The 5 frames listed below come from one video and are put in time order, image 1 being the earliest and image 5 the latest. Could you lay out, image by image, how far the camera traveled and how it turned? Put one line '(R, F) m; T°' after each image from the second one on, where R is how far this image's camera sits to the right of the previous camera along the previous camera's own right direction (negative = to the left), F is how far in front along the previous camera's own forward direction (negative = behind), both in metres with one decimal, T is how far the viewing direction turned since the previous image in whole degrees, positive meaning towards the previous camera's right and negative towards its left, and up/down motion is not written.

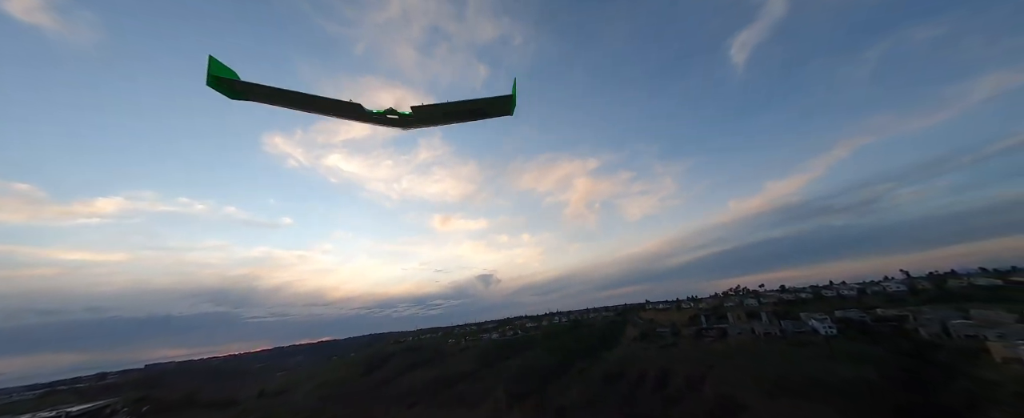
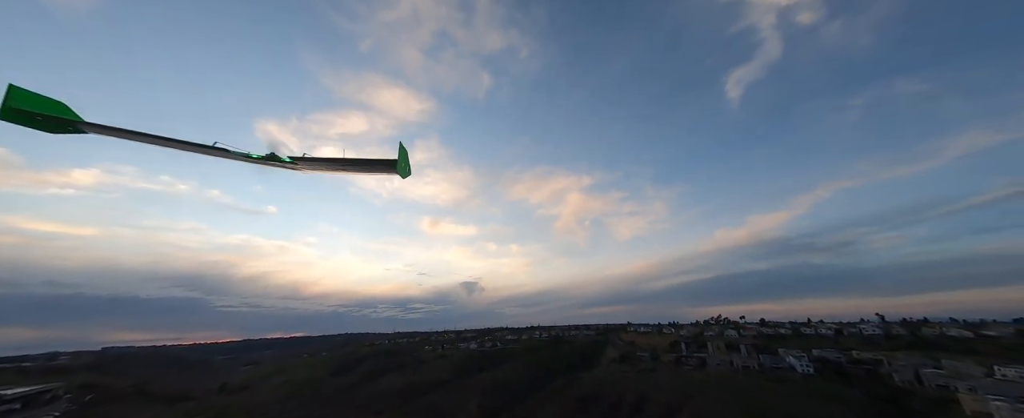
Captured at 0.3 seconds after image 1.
(0.0, +0.1) m; +2°
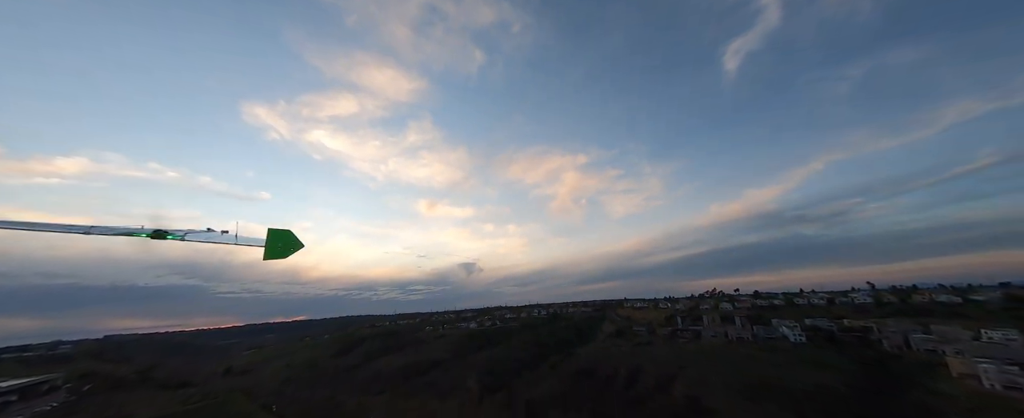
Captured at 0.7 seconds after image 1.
(+0.1, +0.2) m; +1°
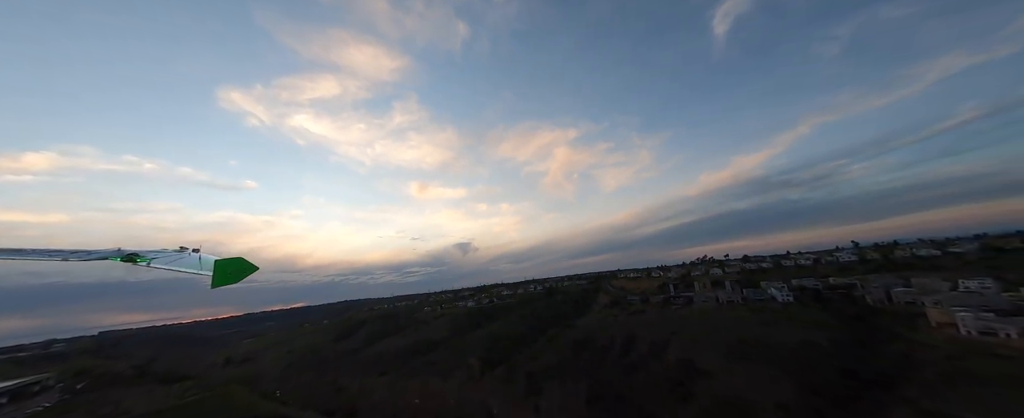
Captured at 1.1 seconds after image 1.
(+0.1, +0.2) m; +1°
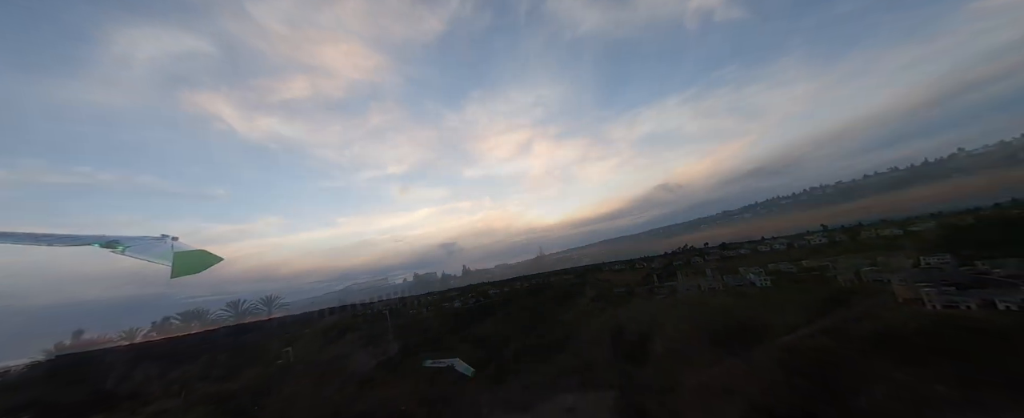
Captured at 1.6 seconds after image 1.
(+2.8, -11.7) m; -23°
